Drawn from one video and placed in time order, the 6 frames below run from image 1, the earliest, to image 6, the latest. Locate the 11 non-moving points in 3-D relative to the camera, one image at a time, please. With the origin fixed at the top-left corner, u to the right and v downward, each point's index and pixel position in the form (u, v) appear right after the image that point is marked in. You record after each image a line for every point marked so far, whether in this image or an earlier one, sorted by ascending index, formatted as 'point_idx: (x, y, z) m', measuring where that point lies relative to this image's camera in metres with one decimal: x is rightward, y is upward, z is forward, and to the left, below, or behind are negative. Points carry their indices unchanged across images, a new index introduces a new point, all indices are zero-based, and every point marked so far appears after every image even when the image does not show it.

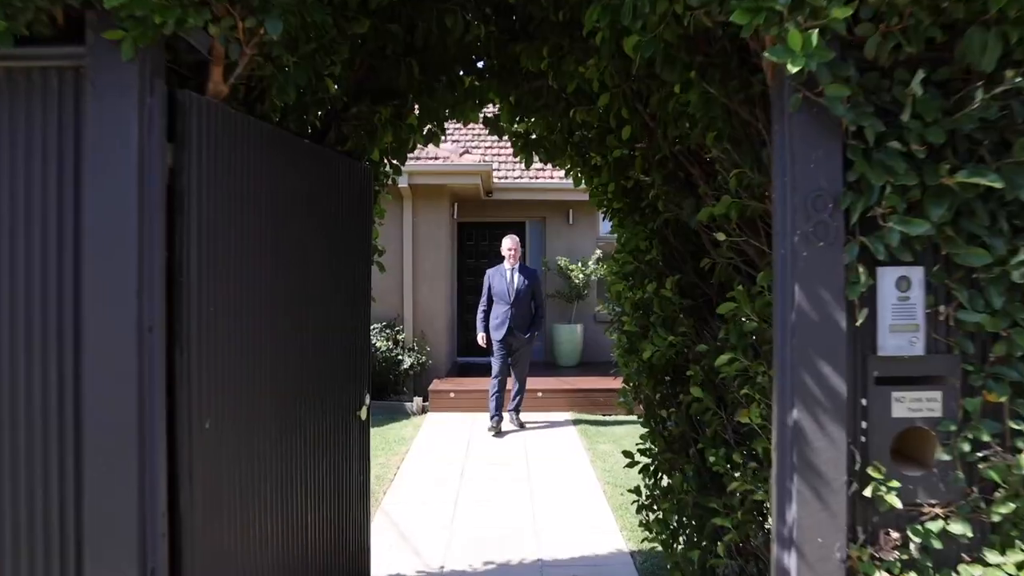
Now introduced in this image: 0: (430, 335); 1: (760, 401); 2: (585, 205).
0: (-1.0, -0.6, +9.0) m
1: (+0.6, -0.3, +1.8) m
2: (+1.0, +1.2, +10.6) m
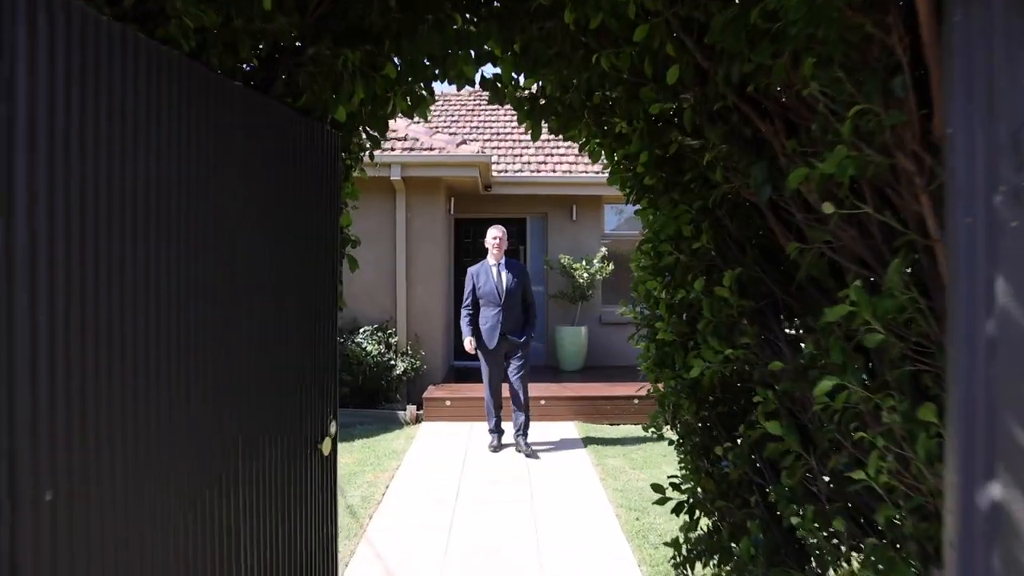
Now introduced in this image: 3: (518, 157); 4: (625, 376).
0: (-1.0, -0.6, +8.5) m
1: (+0.6, -0.3, +1.2) m
2: (+1.0, +1.2, +10.1) m
3: (+0.1, +1.8, +10.2) m
4: (+1.4, -1.1, +9.2) m
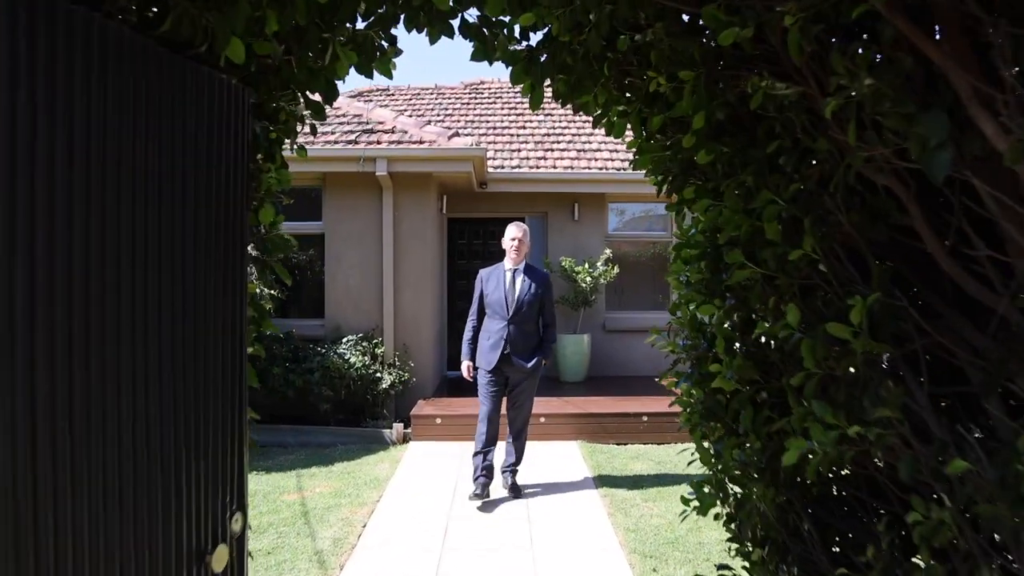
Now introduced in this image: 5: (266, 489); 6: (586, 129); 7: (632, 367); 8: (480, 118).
0: (-1.1, -0.6, +7.8) m
1: (+0.6, -0.3, +0.5) m
2: (+1.0, +1.2, +9.4) m
3: (0.0, +1.8, +9.5) m
4: (+1.4, -1.2, +8.5) m
5: (-1.8, -1.5, +5.5) m
6: (+1.0, +2.2, +10.3) m
7: (+1.5, -1.0, +9.4) m
8: (-0.5, +2.5, +10.6) m
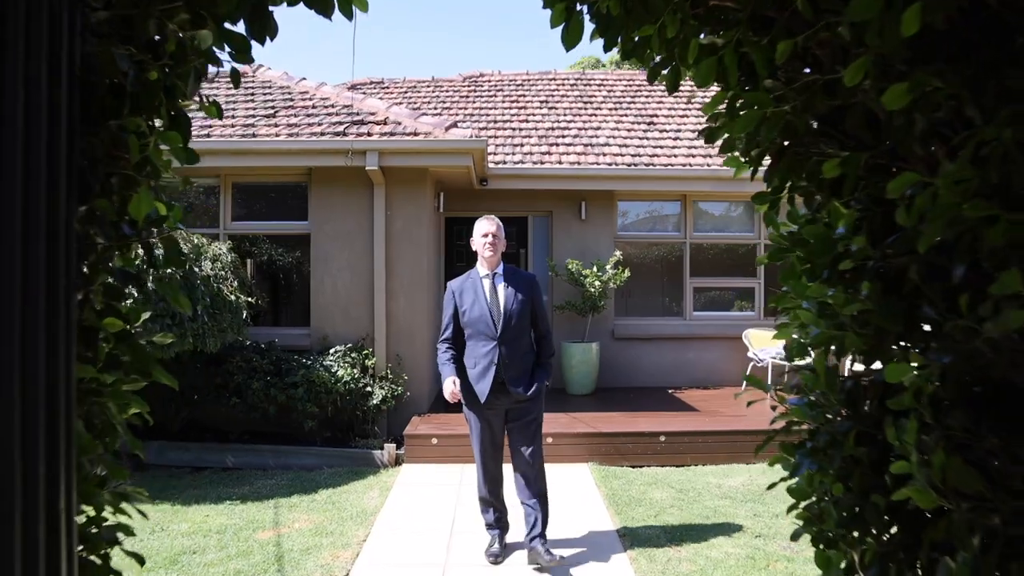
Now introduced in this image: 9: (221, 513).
0: (-1.0, -0.7, +7.1) m
1: (+0.6, -0.4, -0.1) m
2: (+1.0, +1.1, +8.7) m
3: (+0.1, +1.7, +8.8) m
4: (+1.4, -1.2, +7.8) m
5: (-1.8, -1.6, +4.8) m
6: (+1.1, +2.2, +9.7) m
7: (+1.6, -1.1, +8.8) m
8: (-0.4, +2.4, +9.9) m
9: (-2.0, -1.6, +5.0) m
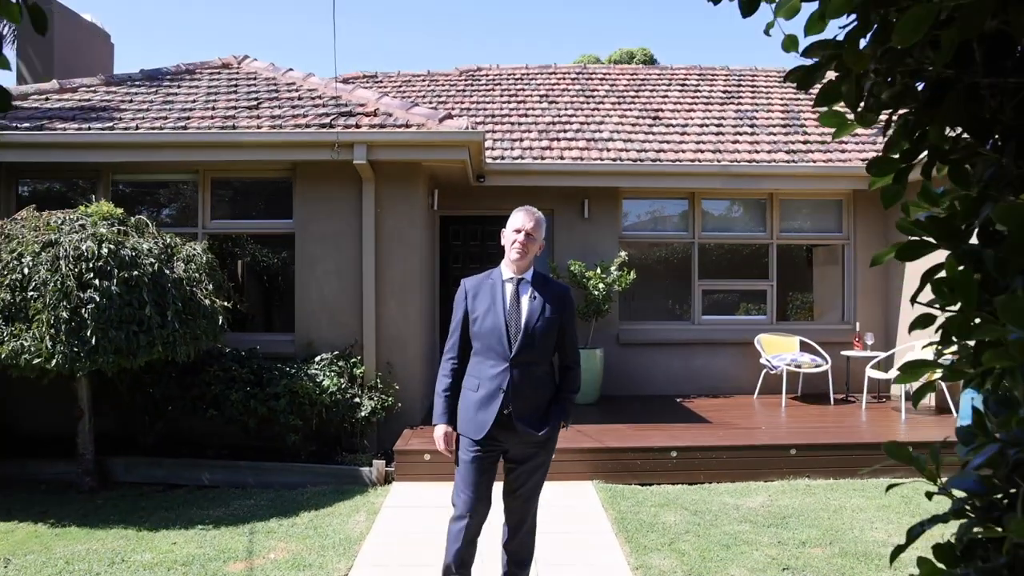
0: (-1.0, -0.7, +6.7) m
1: (+0.6, -0.4, -0.6) m
2: (+1.0, +1.1, +8.3) m
3: (+0.1, +1.7, +8.4) m
4: (+1.4, -1.2, +7.4) m
5: (-1.8, -1.6, +4.4) m
6: (+1.1, +2.2, +9.2) m
7: (+1.6, -1.1, +8.3) m
8: (-0.5, +2.4, +9.4) m
9: (-2.0, -1.6, +4.6) m
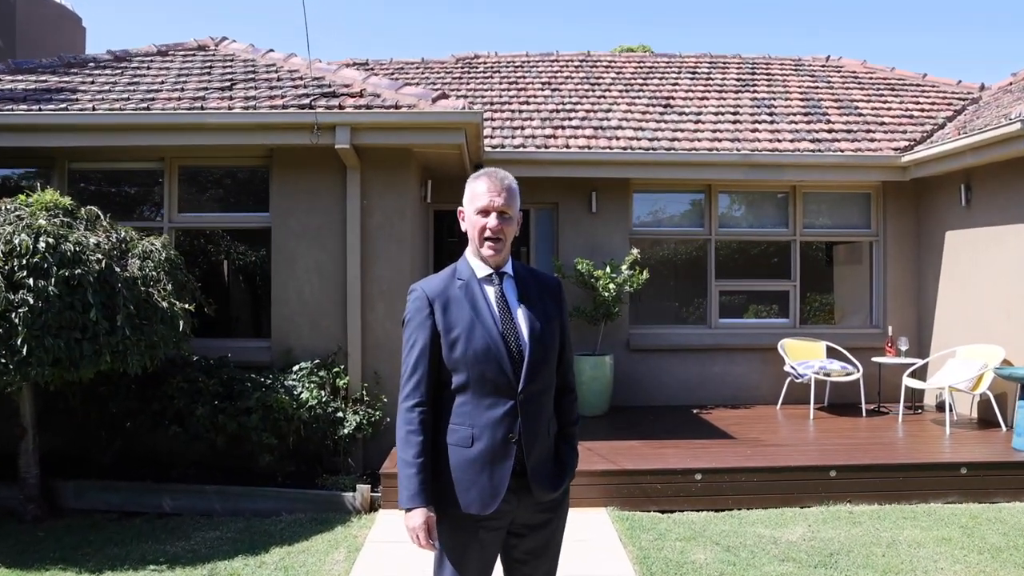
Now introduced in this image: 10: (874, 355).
0: (-1.0, -0.7, +6.0) m
1: (+0.7, -0.4, -1.3) m
2: (+1.0, +1.1, +7.6) m
3: (+0.1, +1.7, +7.7) m
4: (+1.4, -1.2, +6.7) m
5: (-1.8, -1.6, +3.7) m
6: (+1.1, +2.2, +8.6) m
7: (+1.6, -1.1, +7.7) m
8: (-0.5, +2.4, +8.8) m
9: (-2.0, -1.6, +3.9) m
10: (+3.8, -0.7, +7.7) m
